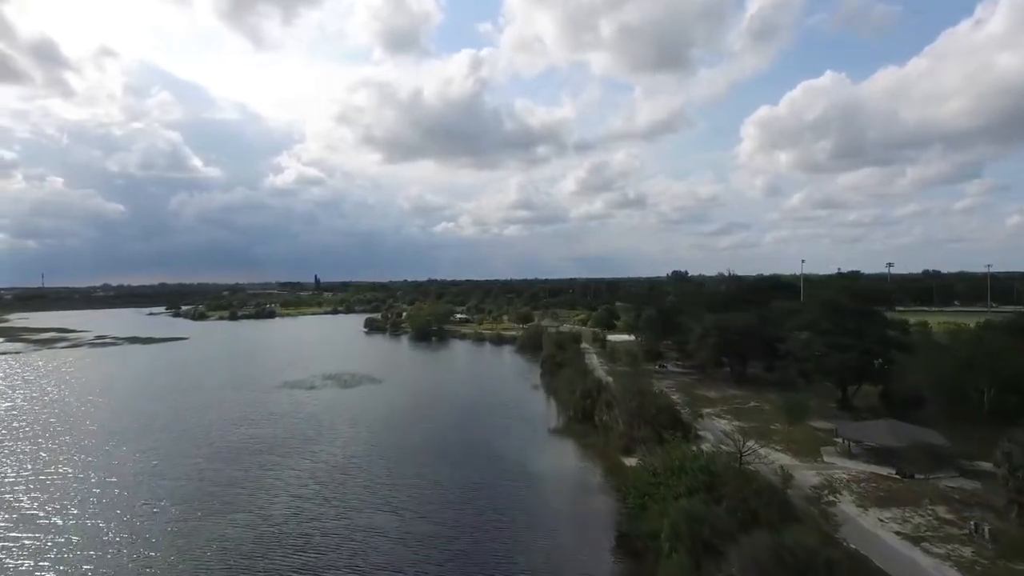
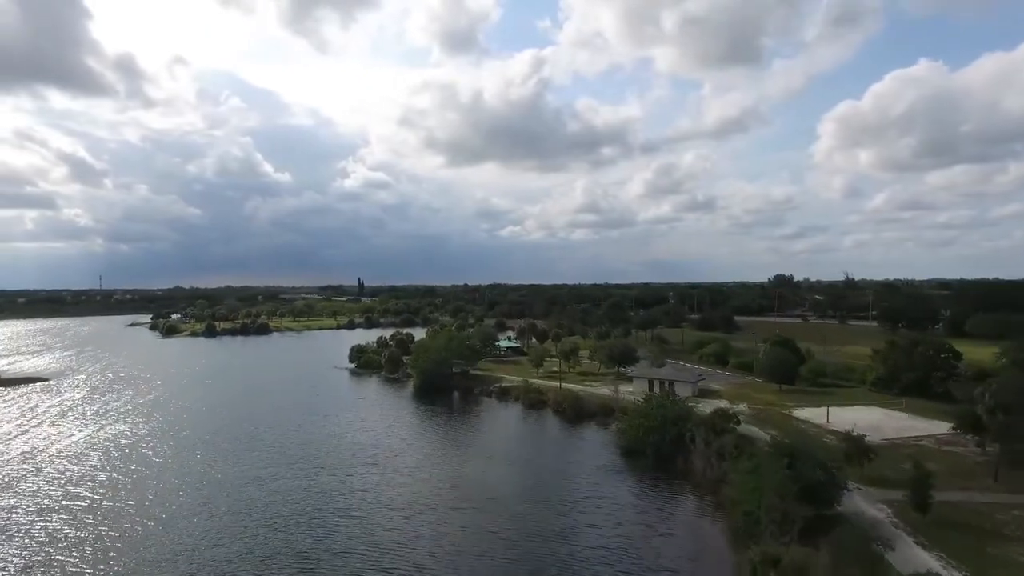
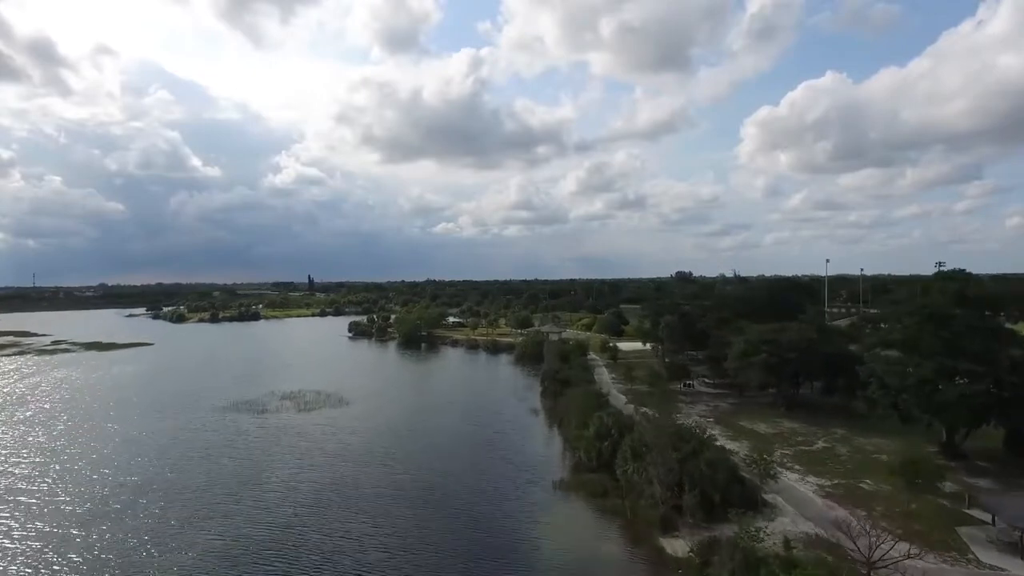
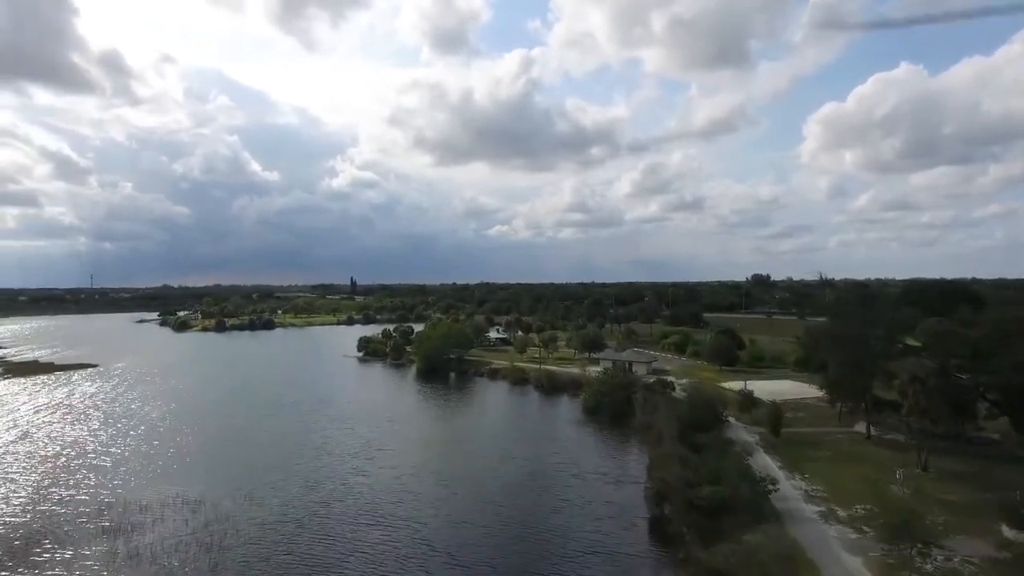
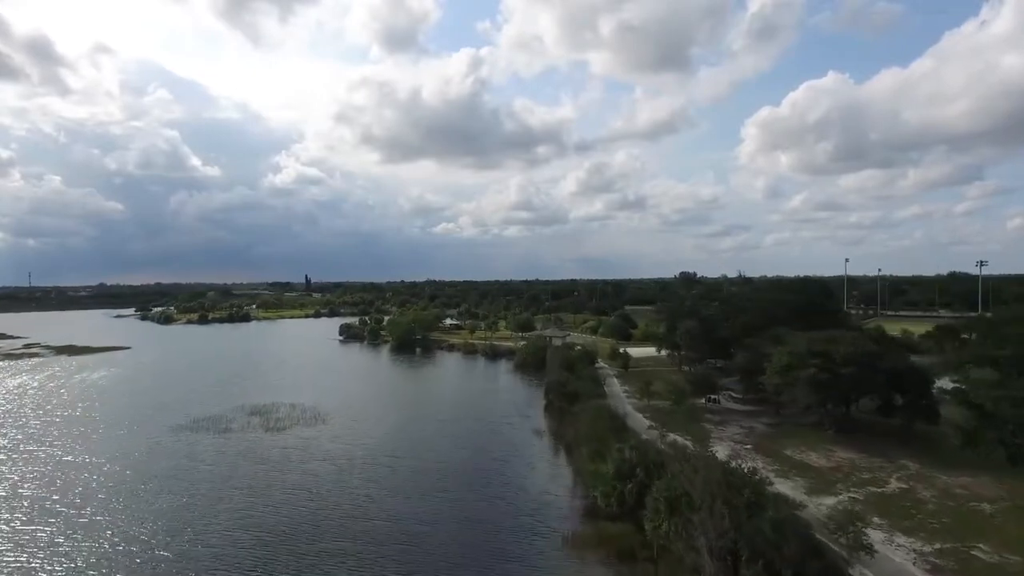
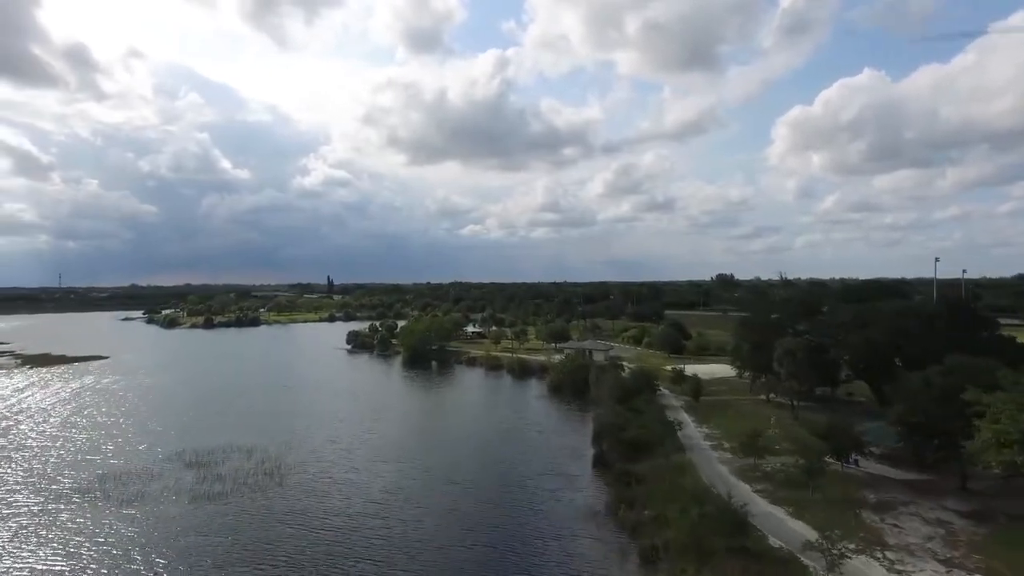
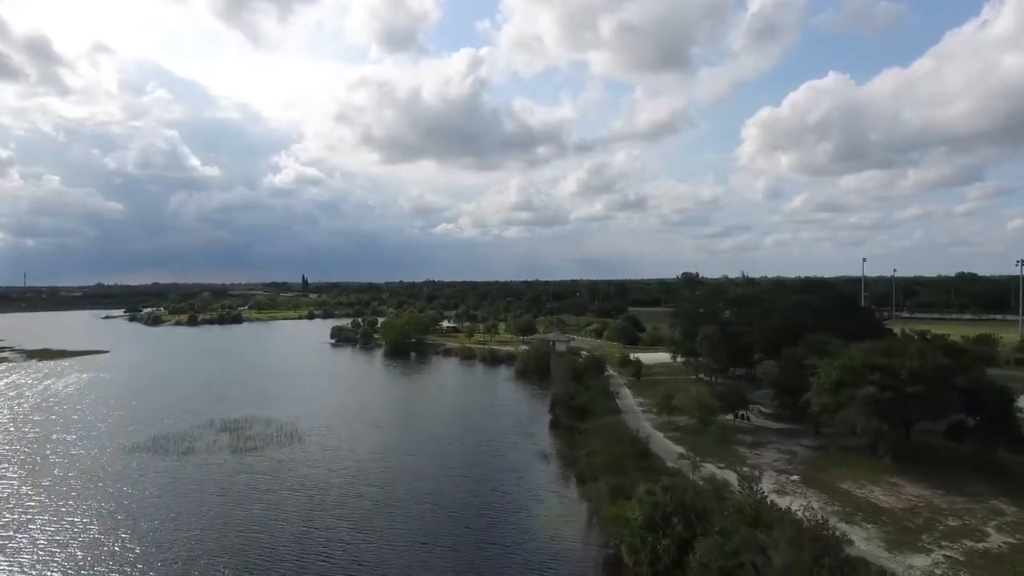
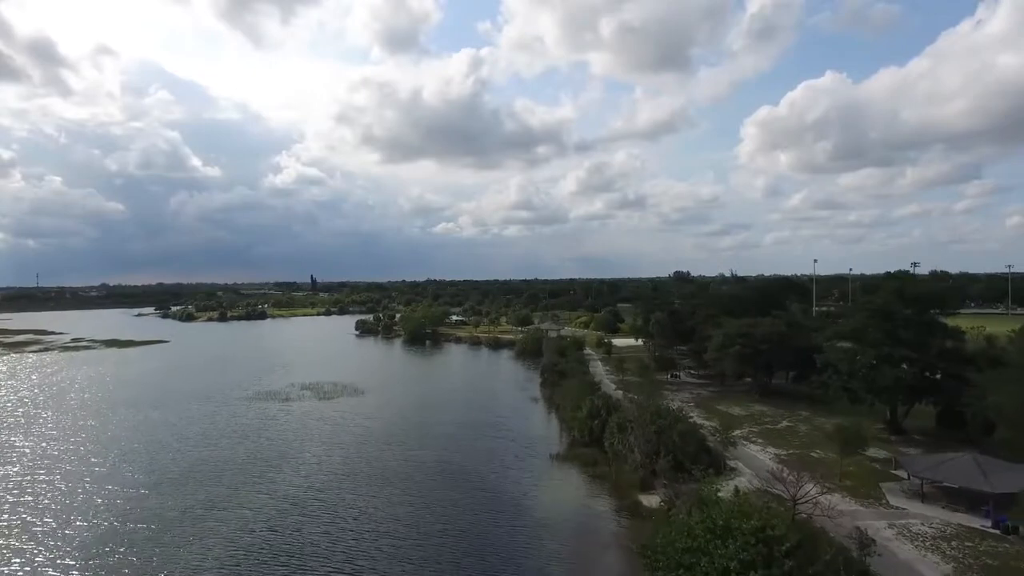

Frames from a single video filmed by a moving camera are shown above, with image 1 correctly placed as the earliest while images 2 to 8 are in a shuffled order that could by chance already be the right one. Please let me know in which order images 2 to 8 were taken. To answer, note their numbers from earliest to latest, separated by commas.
8, 3, 5, 7, 6, 4, 2
